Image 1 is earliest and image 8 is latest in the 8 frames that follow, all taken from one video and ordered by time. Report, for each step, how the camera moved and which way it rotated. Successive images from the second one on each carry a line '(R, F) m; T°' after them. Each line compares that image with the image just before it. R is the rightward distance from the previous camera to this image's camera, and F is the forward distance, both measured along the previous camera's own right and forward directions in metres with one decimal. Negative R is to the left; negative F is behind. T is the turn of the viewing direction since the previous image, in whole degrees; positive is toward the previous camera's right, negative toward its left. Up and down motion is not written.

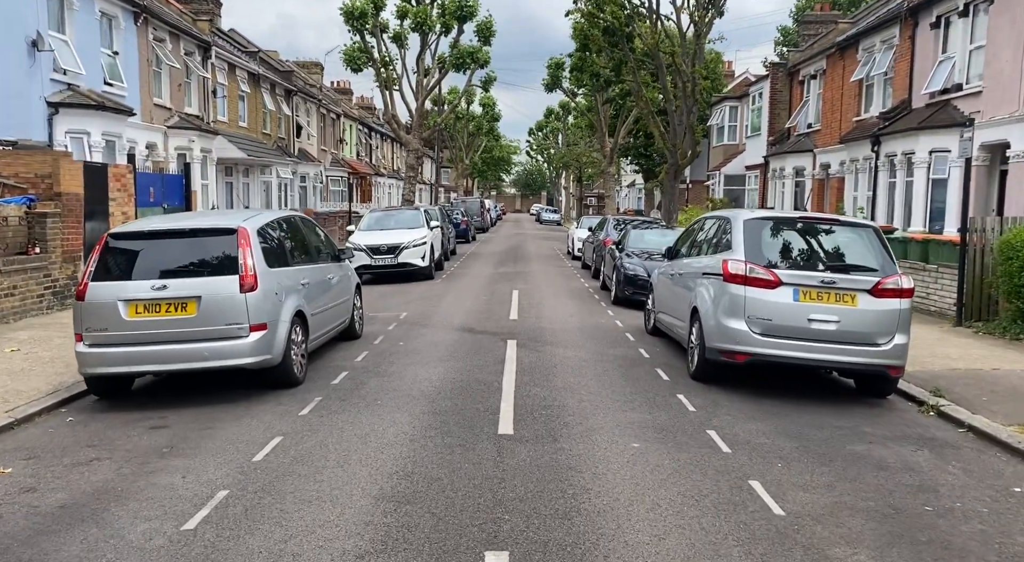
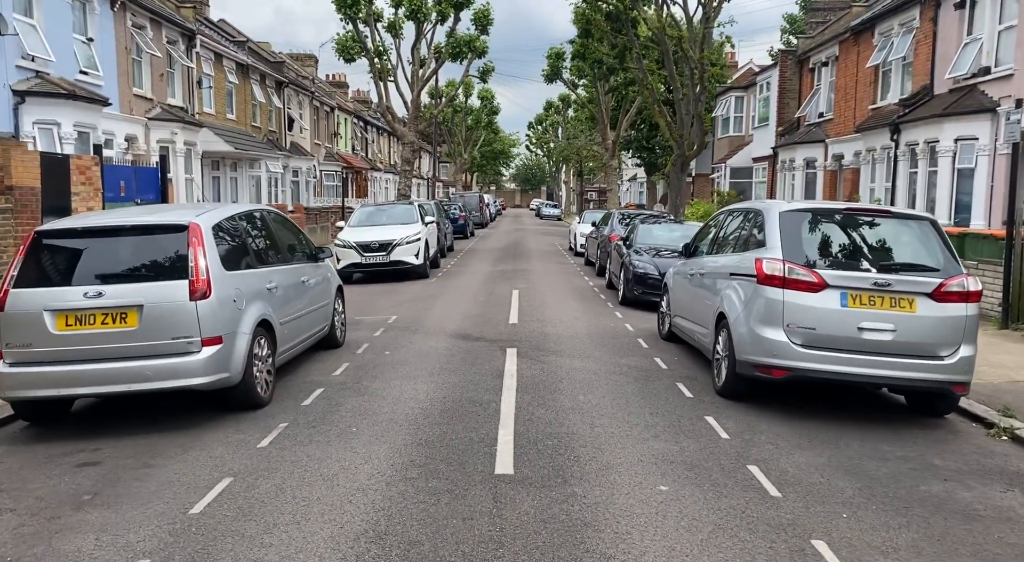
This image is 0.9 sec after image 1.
(0.0, +1.1) m; 0°
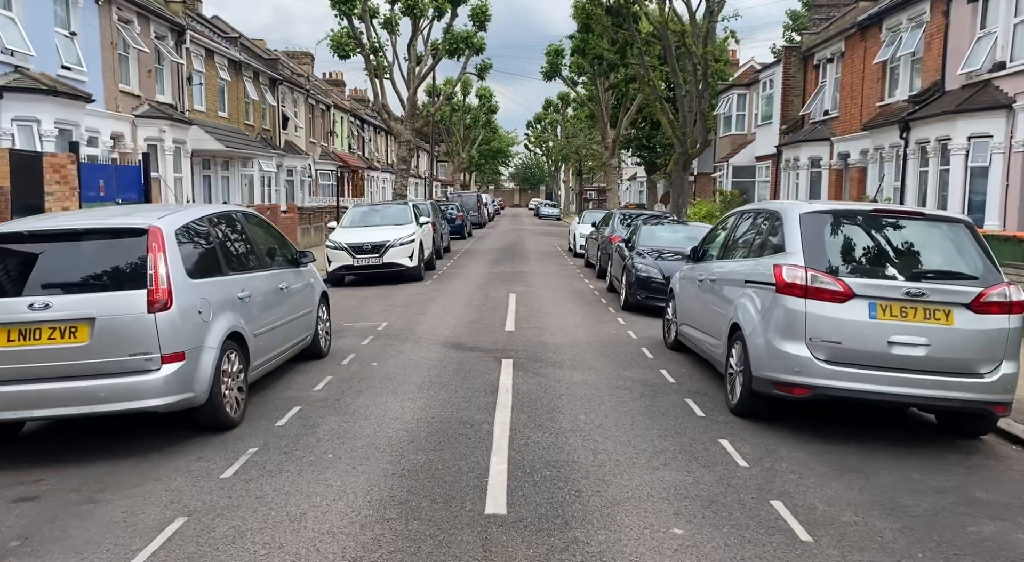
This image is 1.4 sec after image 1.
(0.0, +0.6) m; 0°
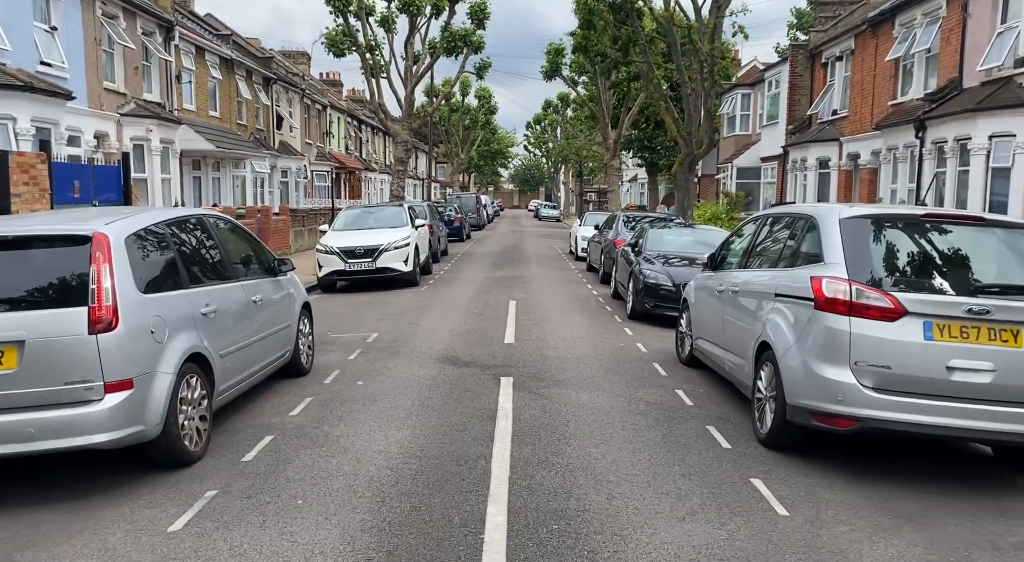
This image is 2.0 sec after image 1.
(0.0, +0.8) m; 0°
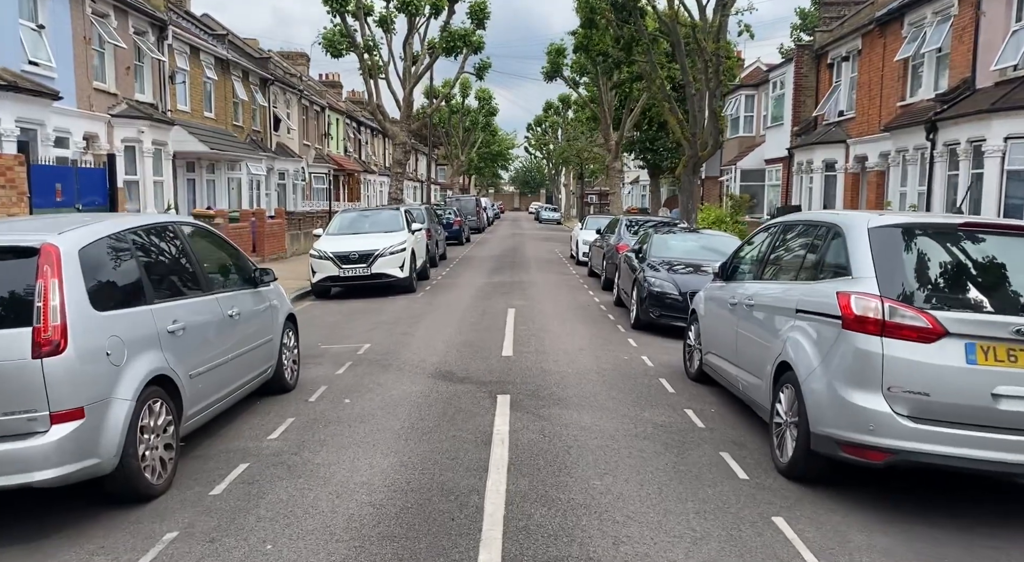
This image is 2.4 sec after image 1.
(0.0, +0.5) m; 0°
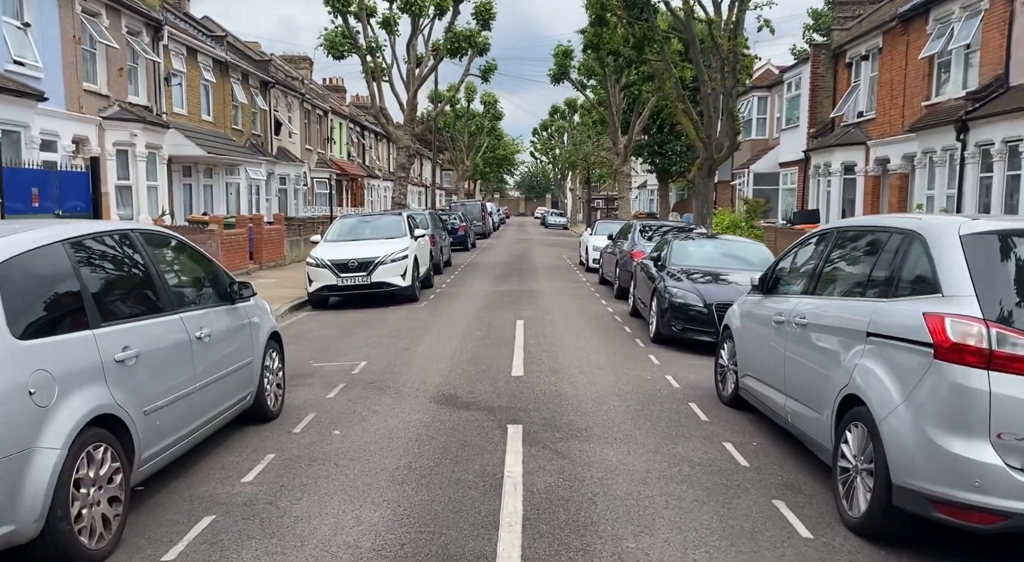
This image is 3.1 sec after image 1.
(-0.1, +0.8) m; 0°
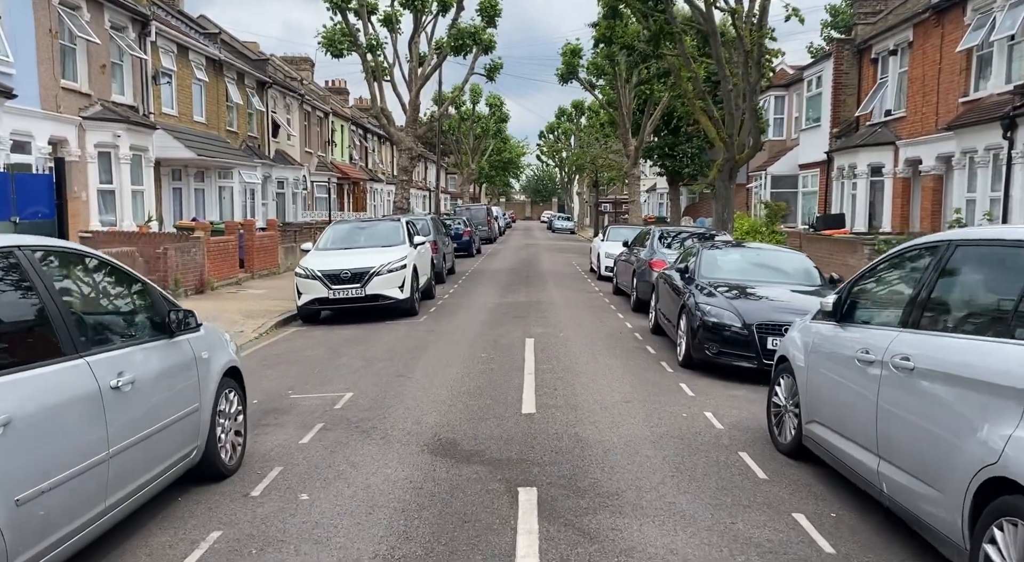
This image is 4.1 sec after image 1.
(0.0, +1.3) m; 0°
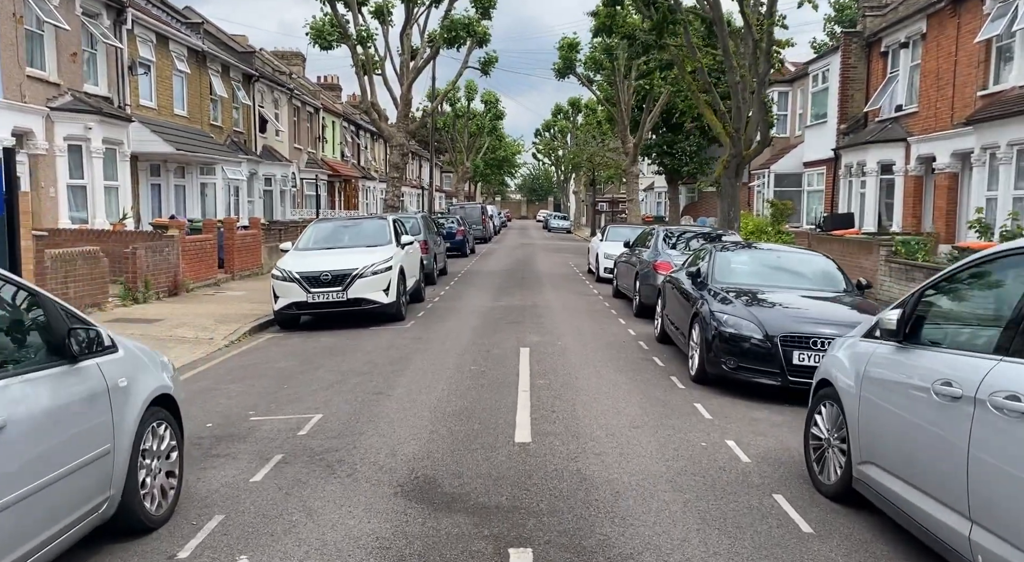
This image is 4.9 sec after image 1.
(0.0, +1.0) m; 0°
